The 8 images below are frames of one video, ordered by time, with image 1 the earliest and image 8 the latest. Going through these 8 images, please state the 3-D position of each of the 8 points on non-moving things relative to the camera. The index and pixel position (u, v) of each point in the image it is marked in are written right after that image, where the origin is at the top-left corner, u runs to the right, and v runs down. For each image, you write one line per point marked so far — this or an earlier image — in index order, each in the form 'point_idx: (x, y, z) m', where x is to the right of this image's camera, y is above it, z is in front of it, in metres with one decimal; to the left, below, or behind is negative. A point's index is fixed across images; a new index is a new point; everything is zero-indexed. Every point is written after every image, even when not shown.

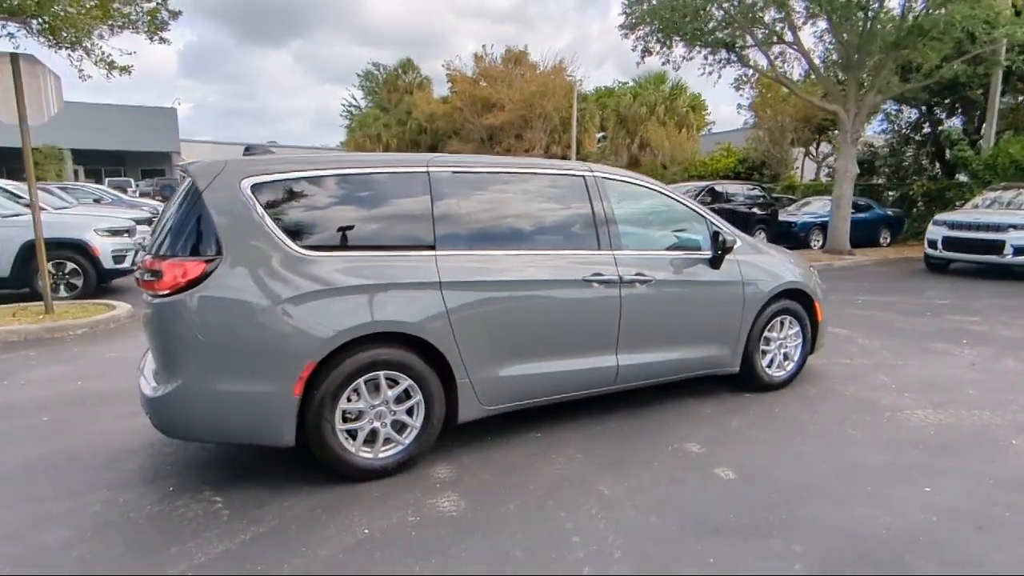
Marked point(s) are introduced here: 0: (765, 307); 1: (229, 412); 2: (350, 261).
0: (+2.1, -0.2, +5.3) m
1: (-1.6, -0.7, +3.4) m
2: (-1.0, +0.2, +3.7) m
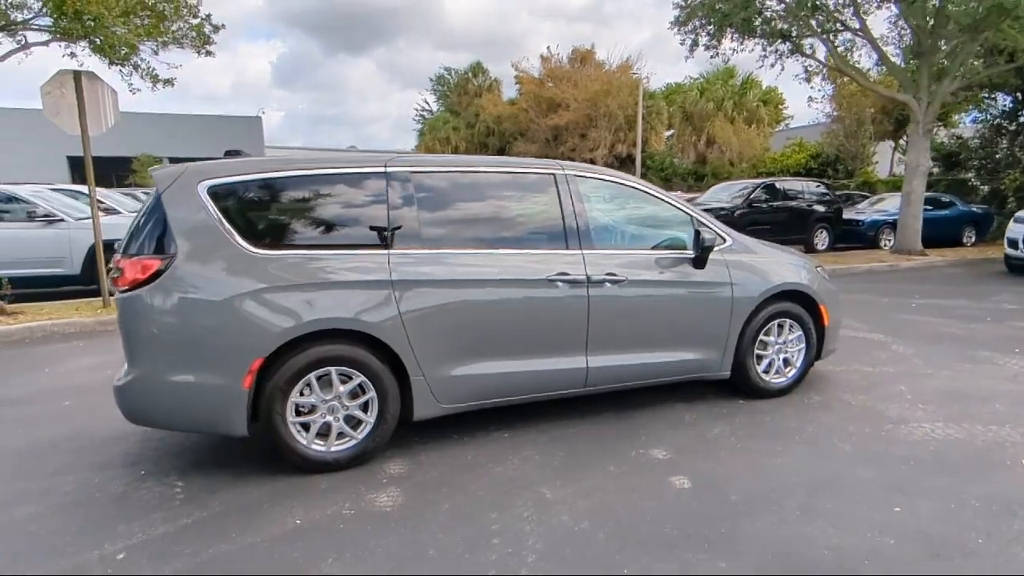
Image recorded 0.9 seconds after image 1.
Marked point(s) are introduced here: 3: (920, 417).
0: (+2.0, -0.2, +5.0) m
1: (-1.9, -0.7, +3.6) m
2: (-1.4, +0.2, +3.8) m
3: (+3.1, -1.0, +4.7) m
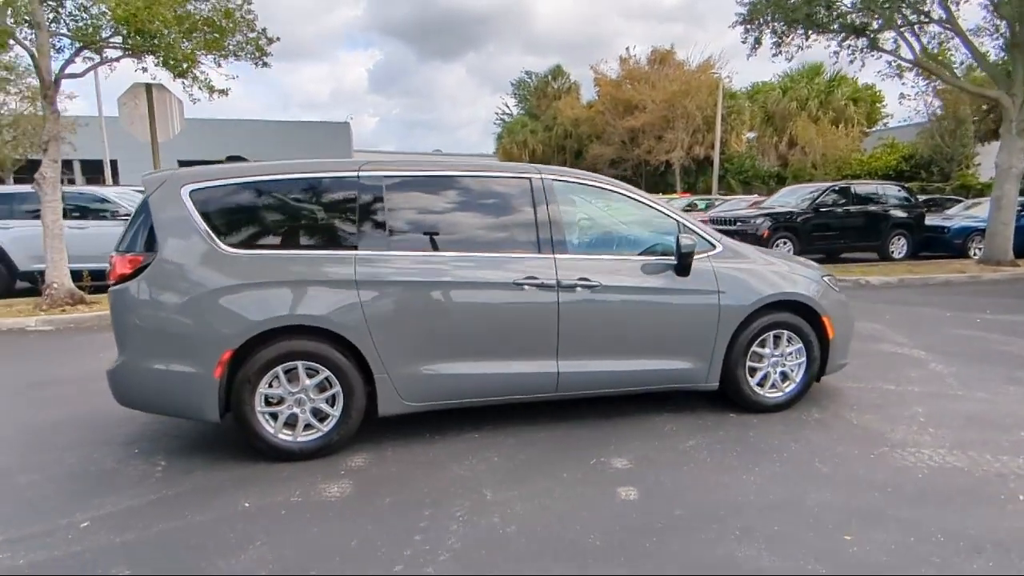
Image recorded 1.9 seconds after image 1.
0: (+1.8, -0.2, +4.8) m
1: (-2.2, -0.6, +4.0) m
2: (-1.6, +0.2, +4.0) m
3: (+2.9, -1.1, +4.3) m
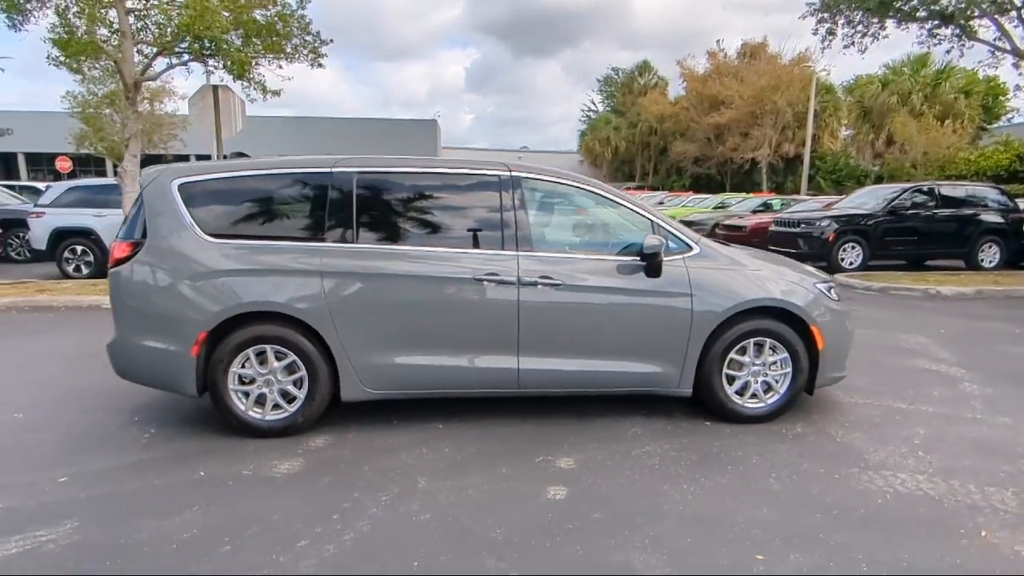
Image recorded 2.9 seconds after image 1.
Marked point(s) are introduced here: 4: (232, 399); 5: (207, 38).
0: (+1.6, -0.3, +4.6) m
1: (-2.6, -0.5, +4.4) m
2: (-1.9, +0.3, +4.3) m
3: (+2.5, -1.1, +4.0) m
4: (-2.0, -0.8, +4.3) m
5: (-4.6, +3.7, +9.2) m
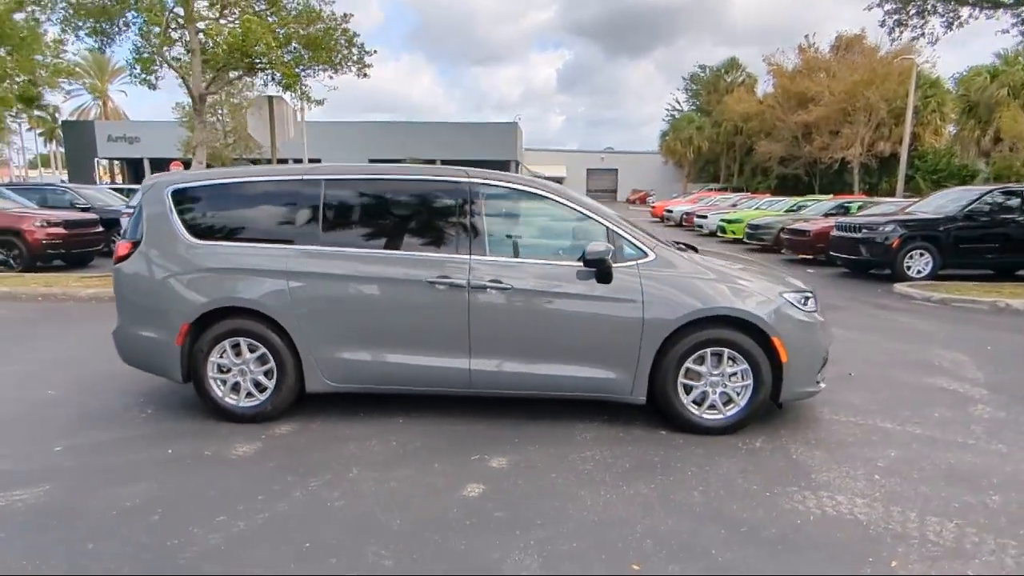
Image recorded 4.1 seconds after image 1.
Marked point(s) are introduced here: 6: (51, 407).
0: (+1.3, -0.3, +4.5) m
1: (-2.9, -0.5, +4.9) m
2: (-2.3, +0.3, +4.8) m
3: (+2.1, -1.2, +3.8) m
4: (-2.3, -0.8, +4.8) m
5: (-4.2, +3.7, +9.9) m
6: (-3.8, -1.0, +5.2) m
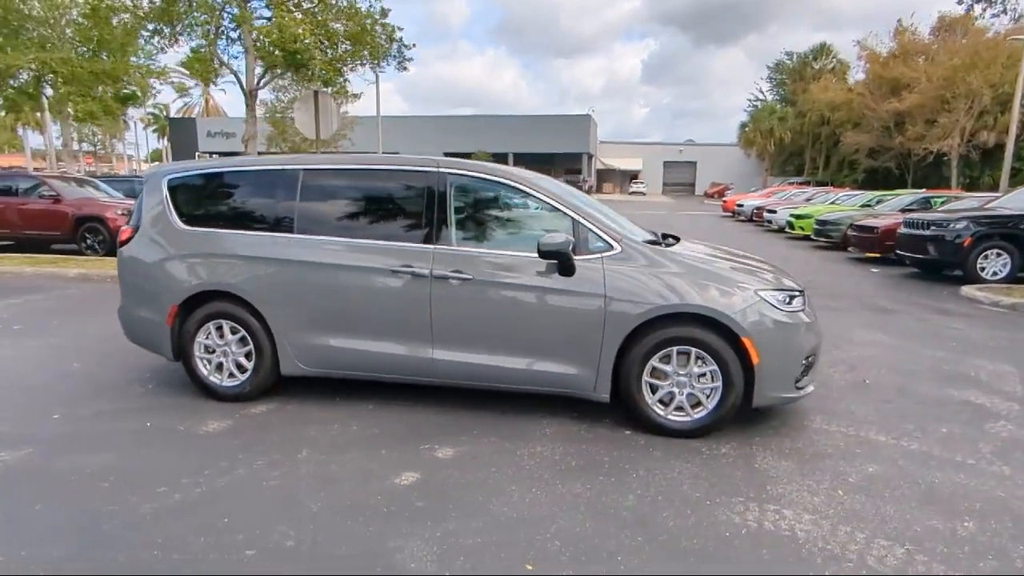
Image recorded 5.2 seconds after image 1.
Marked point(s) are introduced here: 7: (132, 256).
0: (+1.0, -0.3, +4.3) m
1: (-3.1, -0.4, +5.2) m
2: (-2.5, +0.4, +5.0) m
3: (+1.7, -1.2, +3.5) m
4: (-2.6, -0.6, +5.0) m
5: (-3.6, +4.0, +10.3) m
6: (-4.0, -0.8, +5.6) m
7: (-3.2, +0.3, +5.2) m
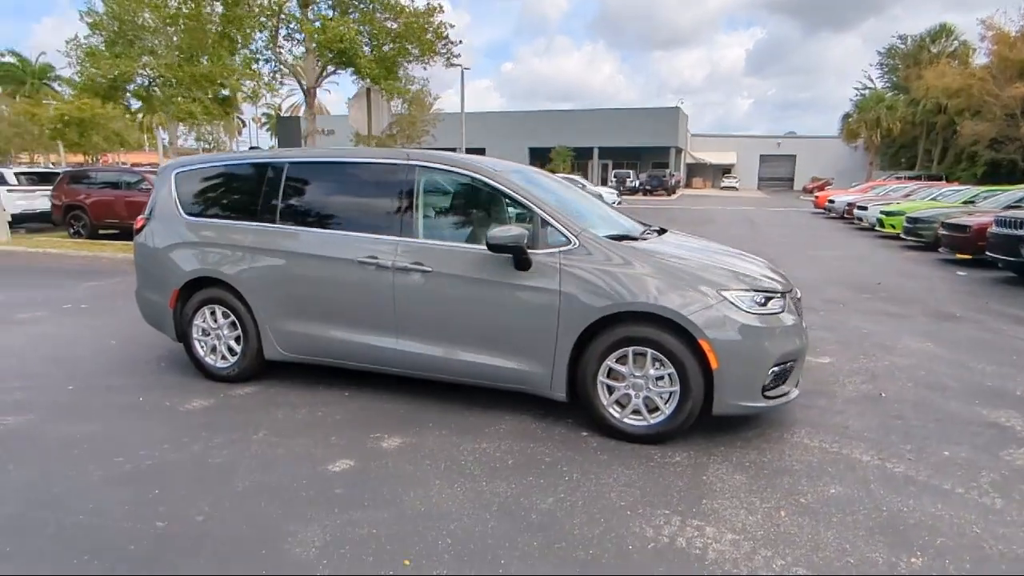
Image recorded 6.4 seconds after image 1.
0: (+0.6, -0.3, +4.1) m
1: (-3.3, -0.2, +5.6) m
2: (-2.6, +0.5, +5.3) m
3: (+1.2, -1.2, +3.2) m
4: (-2.7, -0.5, +5.4) m
5: (-2.9, +4.1, +10.7) m
6: (-4.1, -0.7, +6.1) m
7: (-3.3, +0.4, +5.6) m
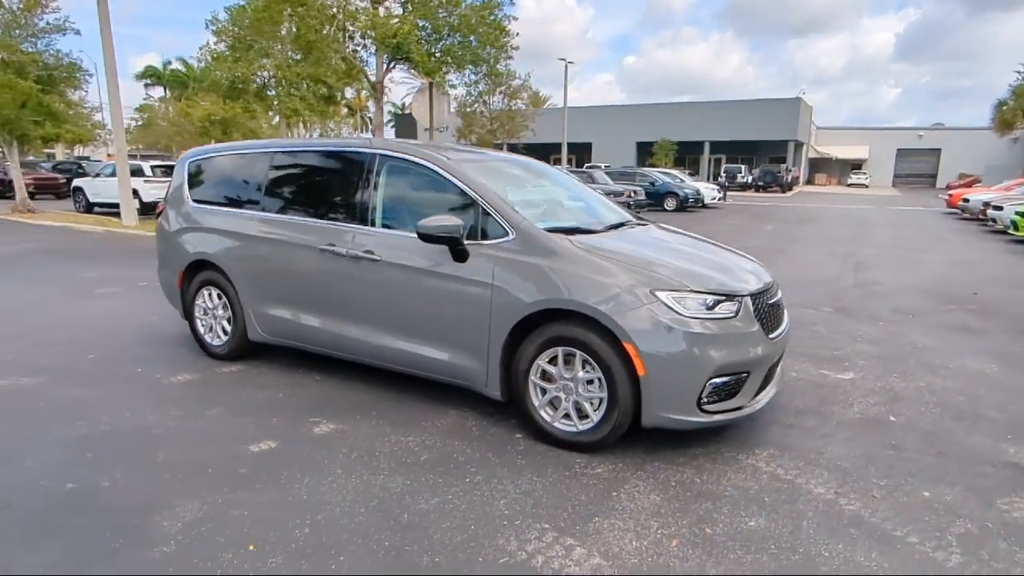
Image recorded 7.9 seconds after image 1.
0: (+0.2, -0.2, +3.8) m
1: (-3.4, 0.0, +6.1) m
2: (-2.8, +0.7, +5.6) m
3: (+0.5, -1.2, +2.9) m
4: (-2.9, -0.3, +5.7) m
5: (-1.9, +4.3, +11.0) m
6: (-4.1, -0.4, +6.7) m
7: (-3.4, +0.6, +6.0) m
